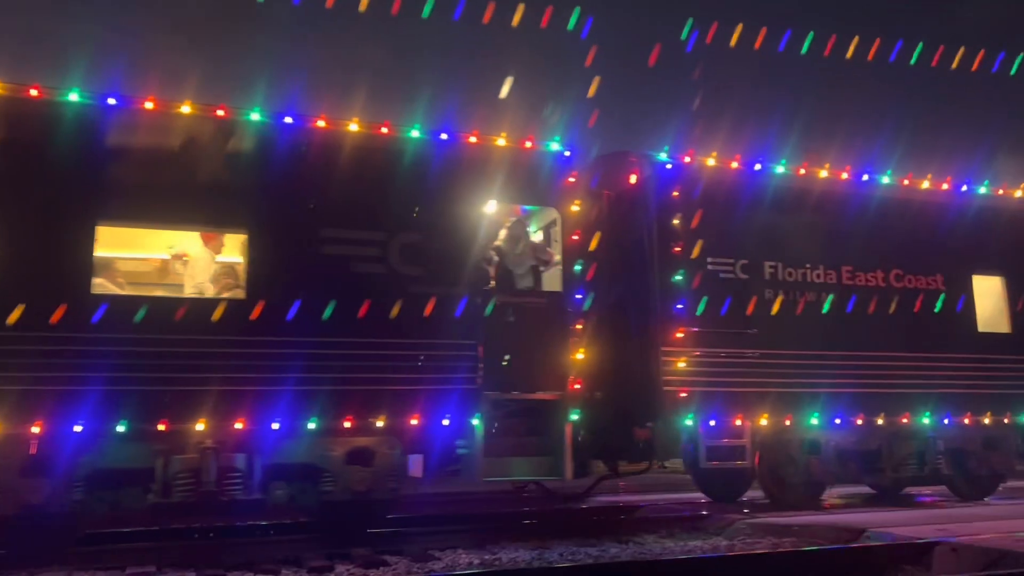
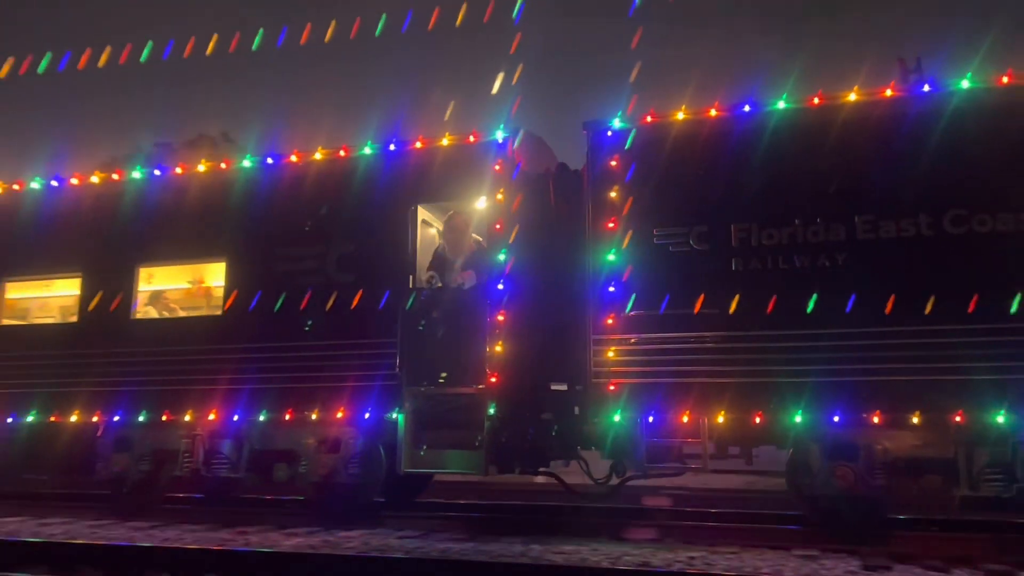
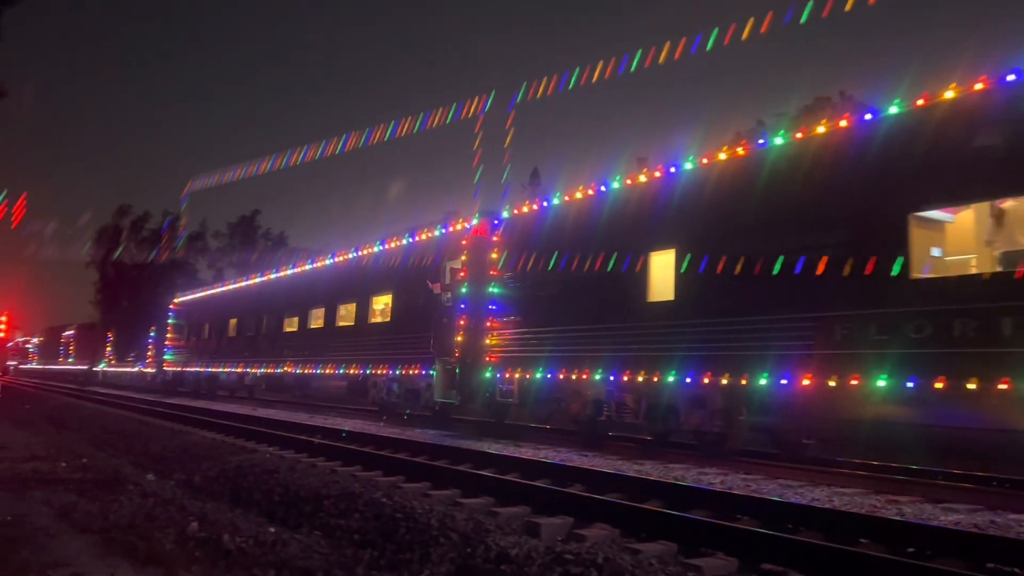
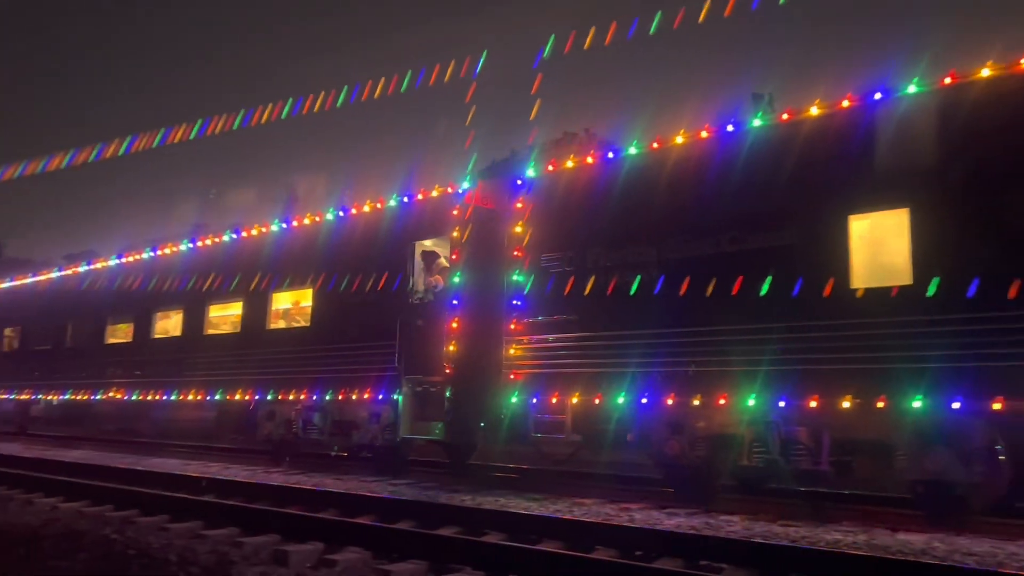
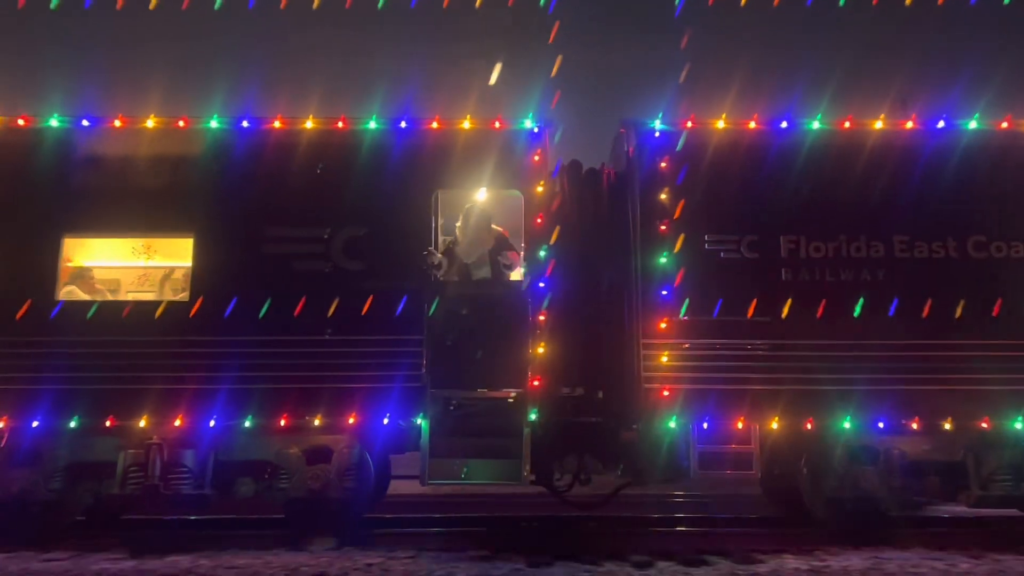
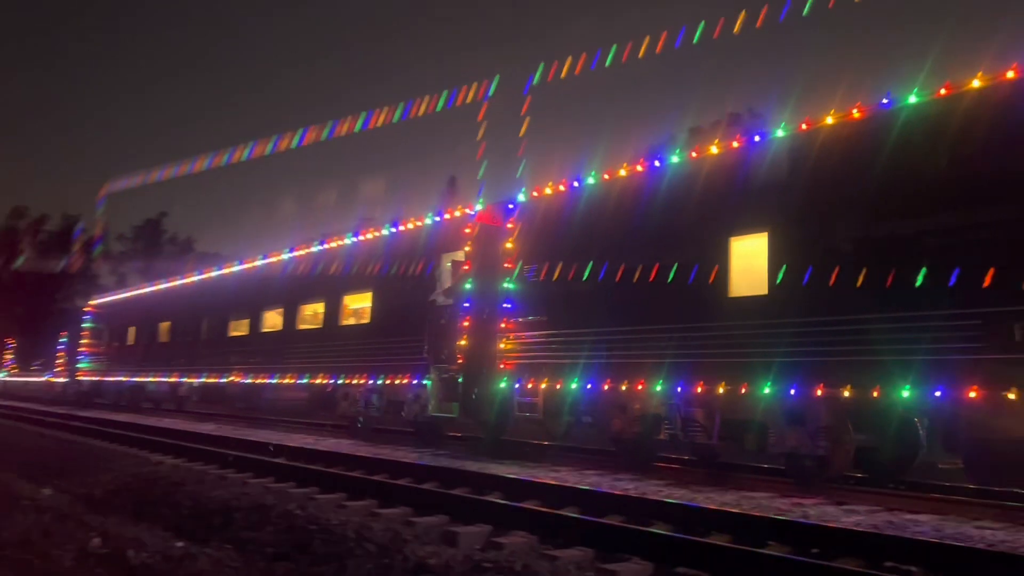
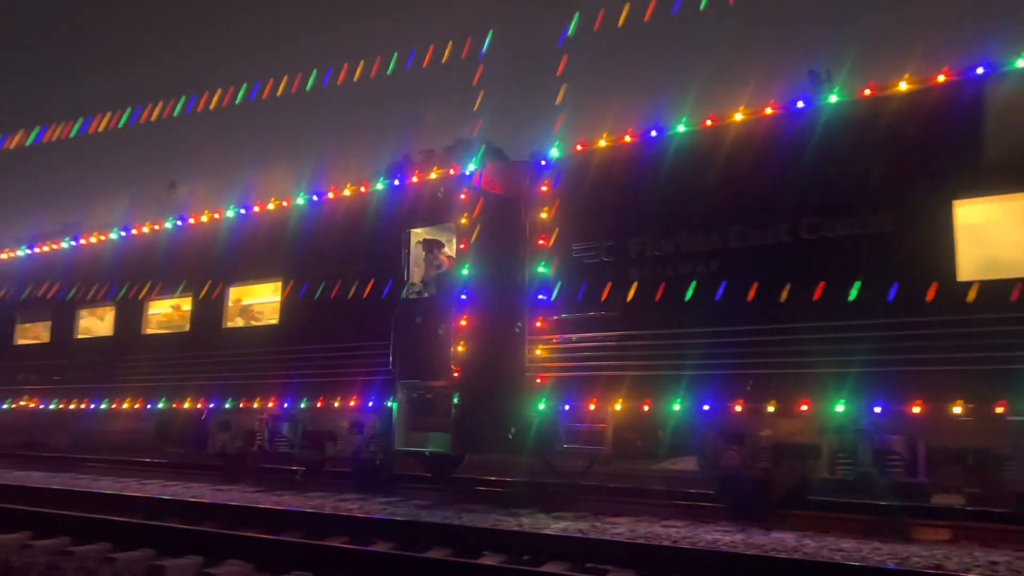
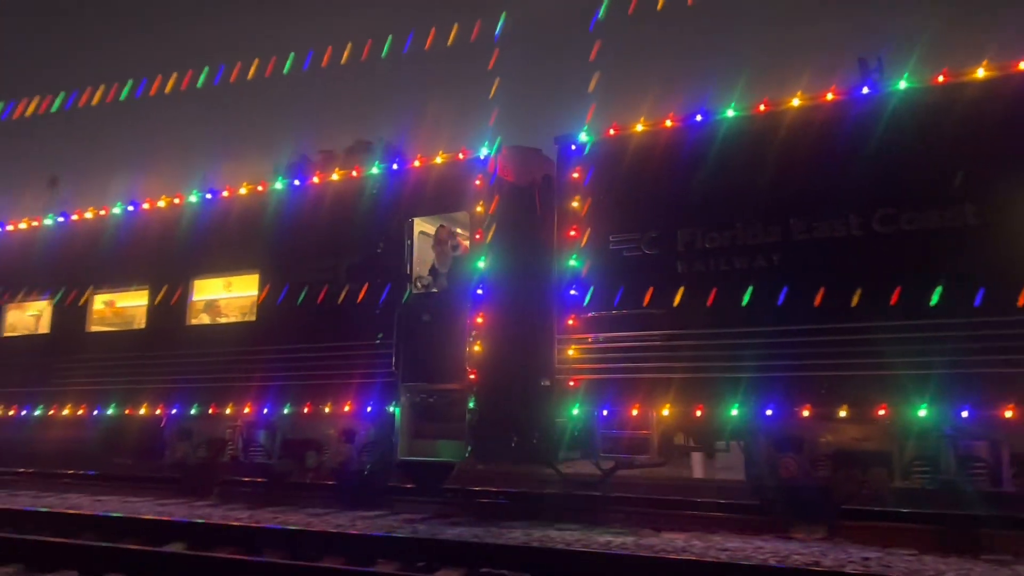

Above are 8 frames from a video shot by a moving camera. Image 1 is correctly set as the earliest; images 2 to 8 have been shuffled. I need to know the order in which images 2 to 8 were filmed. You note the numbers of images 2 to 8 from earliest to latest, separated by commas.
5, 2, 8, 7, 4, 6, 3
